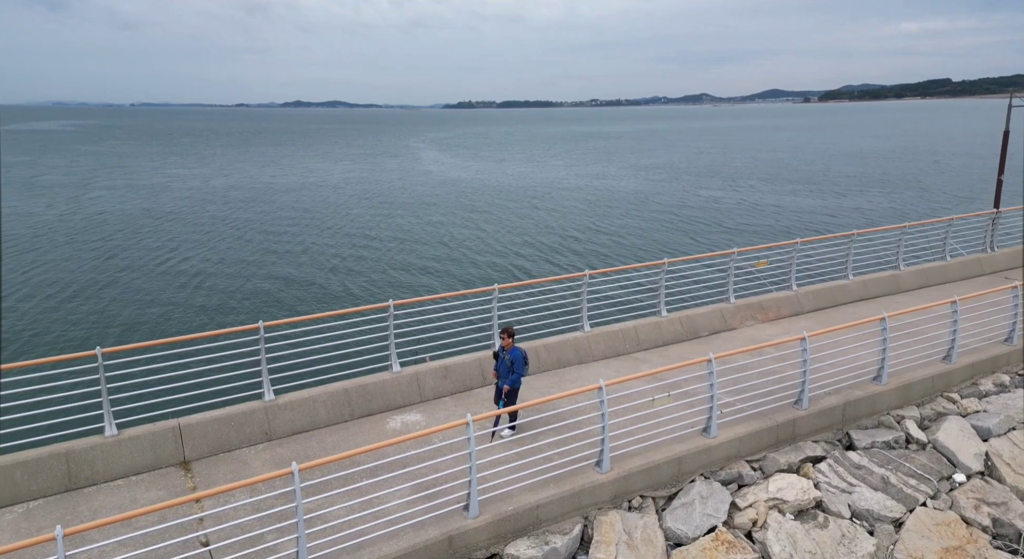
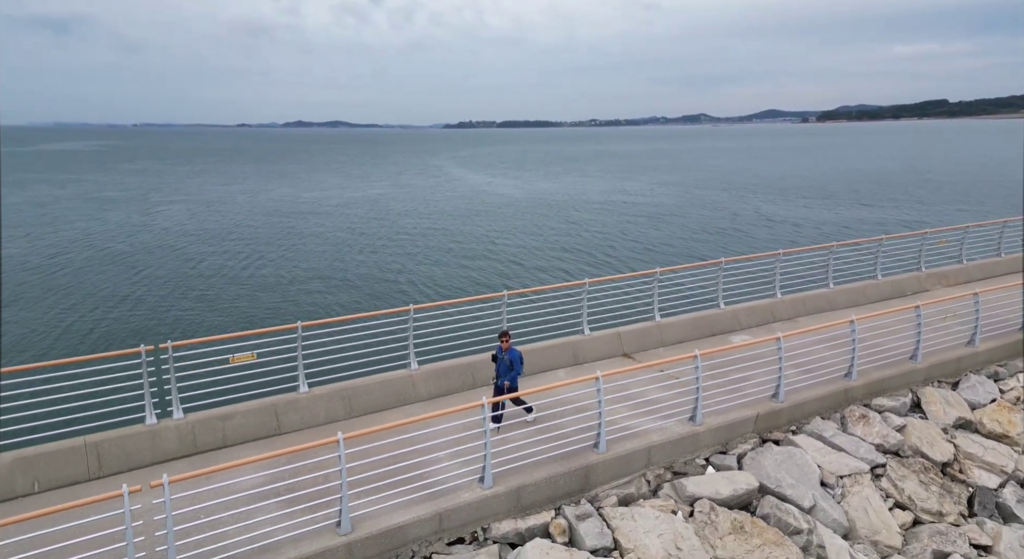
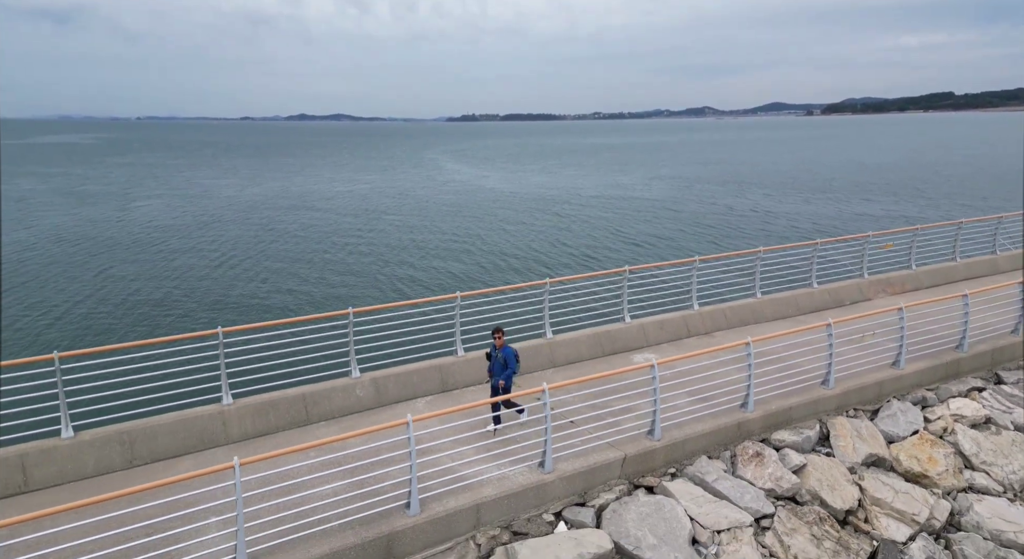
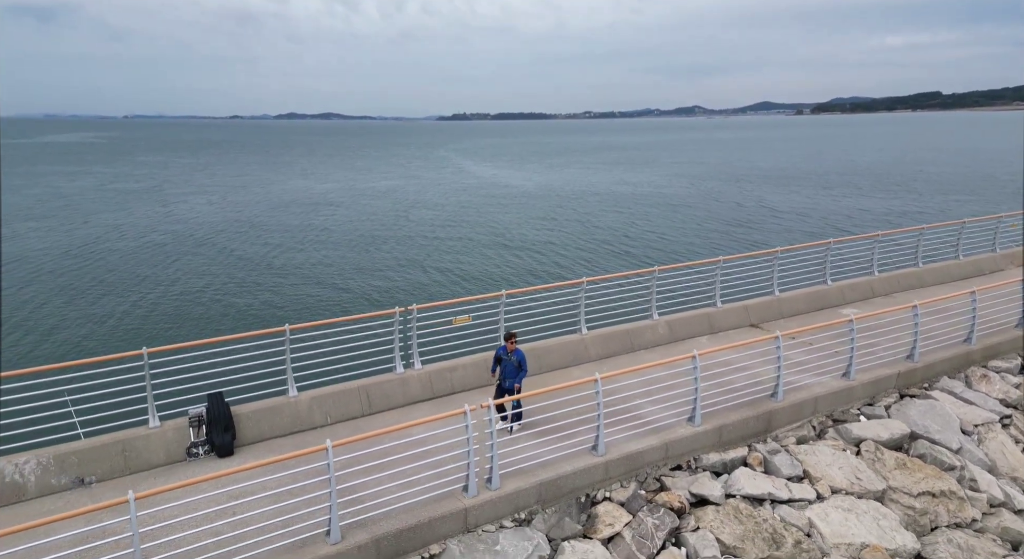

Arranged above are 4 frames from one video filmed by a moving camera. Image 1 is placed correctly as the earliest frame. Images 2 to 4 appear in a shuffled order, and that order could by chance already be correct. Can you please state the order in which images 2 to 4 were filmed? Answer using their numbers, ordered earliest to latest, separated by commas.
3, 2, 4
